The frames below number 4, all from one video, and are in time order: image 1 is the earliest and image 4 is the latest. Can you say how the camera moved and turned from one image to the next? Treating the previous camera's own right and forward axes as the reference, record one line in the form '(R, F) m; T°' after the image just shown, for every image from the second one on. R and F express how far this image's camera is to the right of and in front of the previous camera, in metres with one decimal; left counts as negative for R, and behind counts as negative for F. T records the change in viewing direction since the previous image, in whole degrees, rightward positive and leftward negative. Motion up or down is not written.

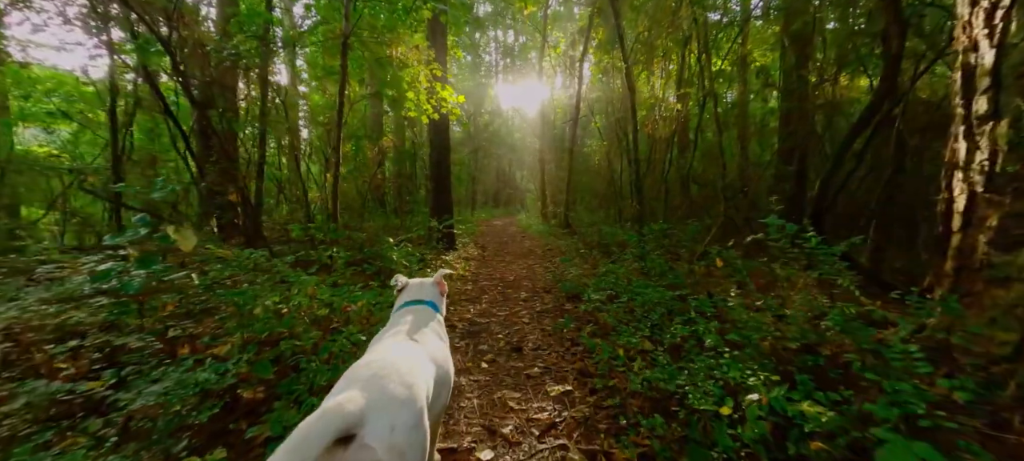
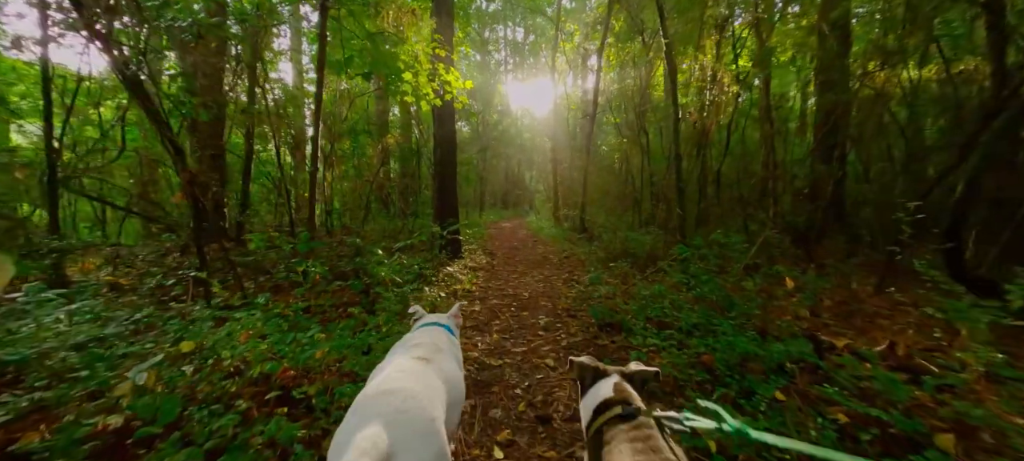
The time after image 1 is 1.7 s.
(-0.1, +1.0) m; -1°
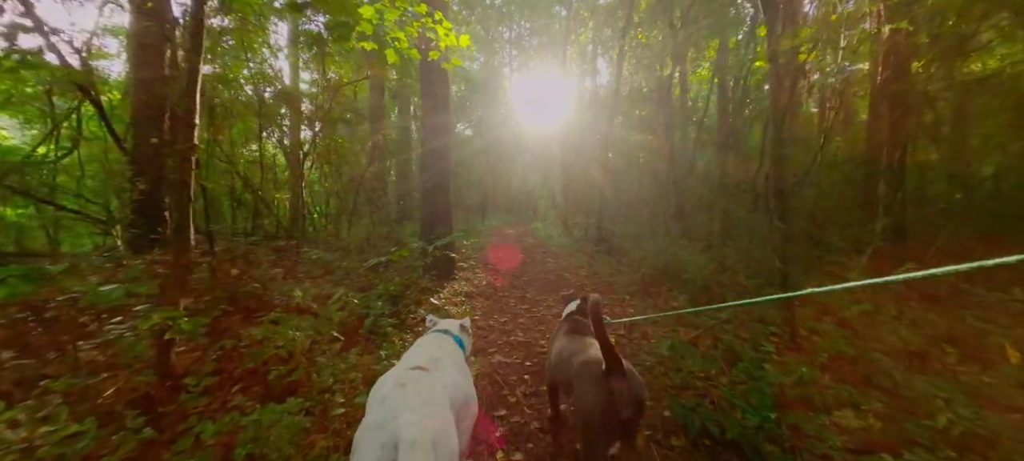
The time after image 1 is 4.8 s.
(-0.1, +1.7) m; 0°
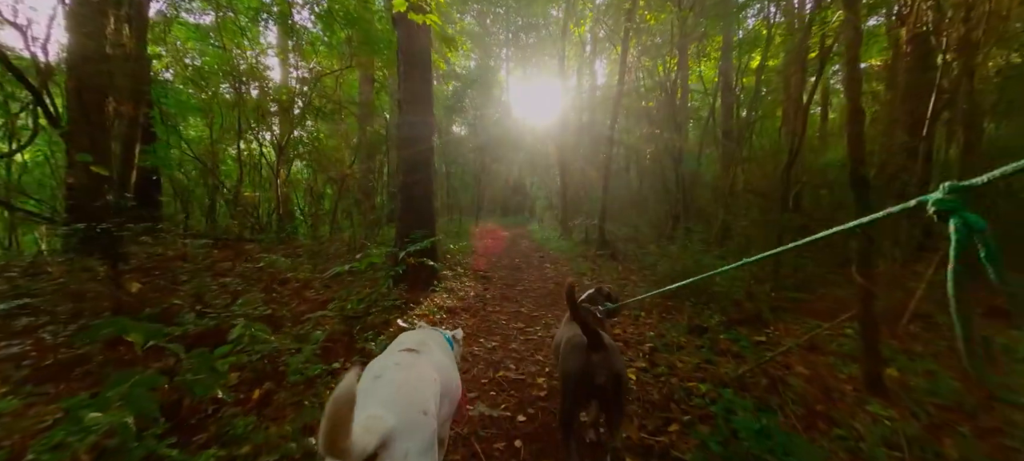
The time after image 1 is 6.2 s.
(+0.1, +0.9) m; 0°
